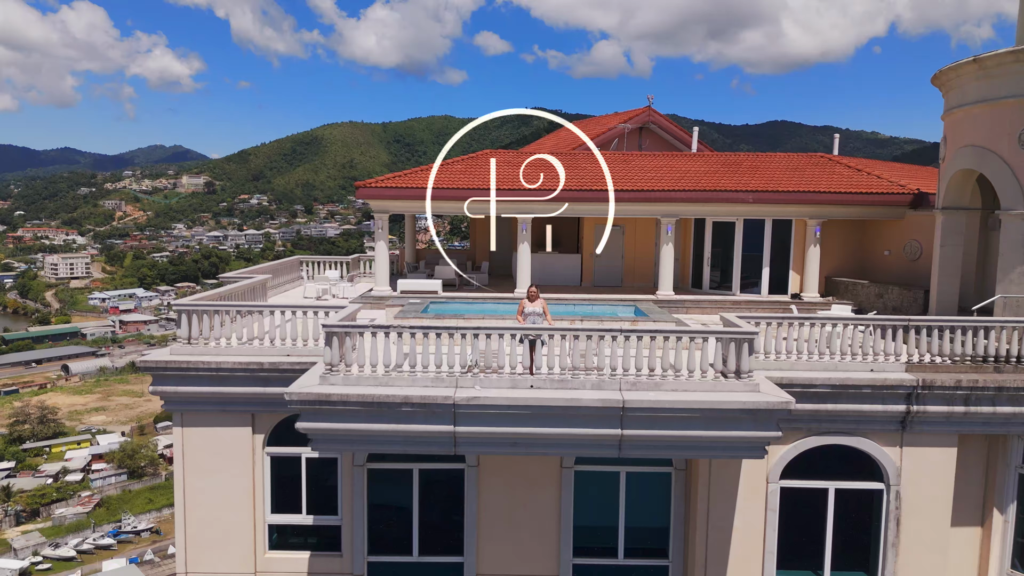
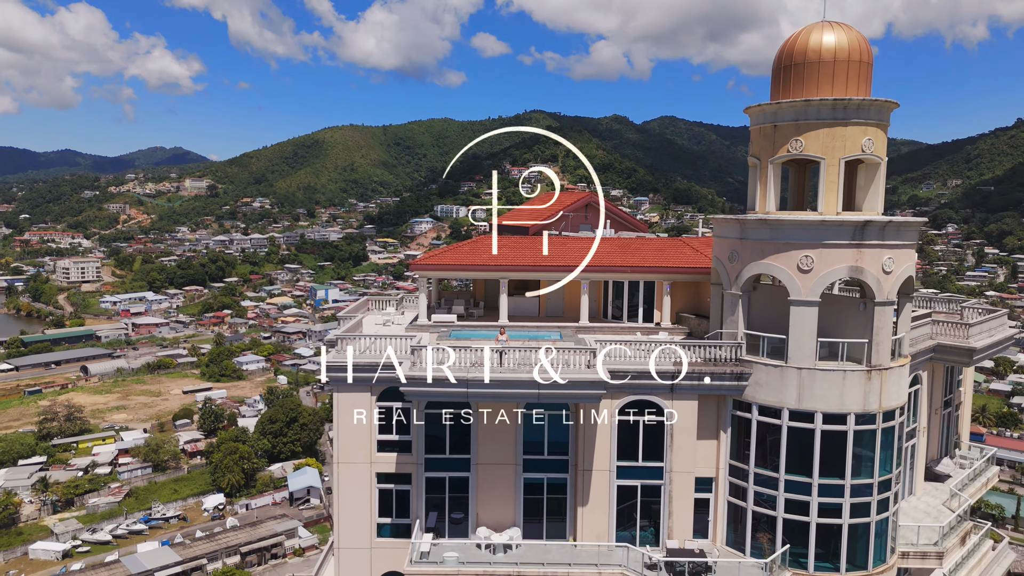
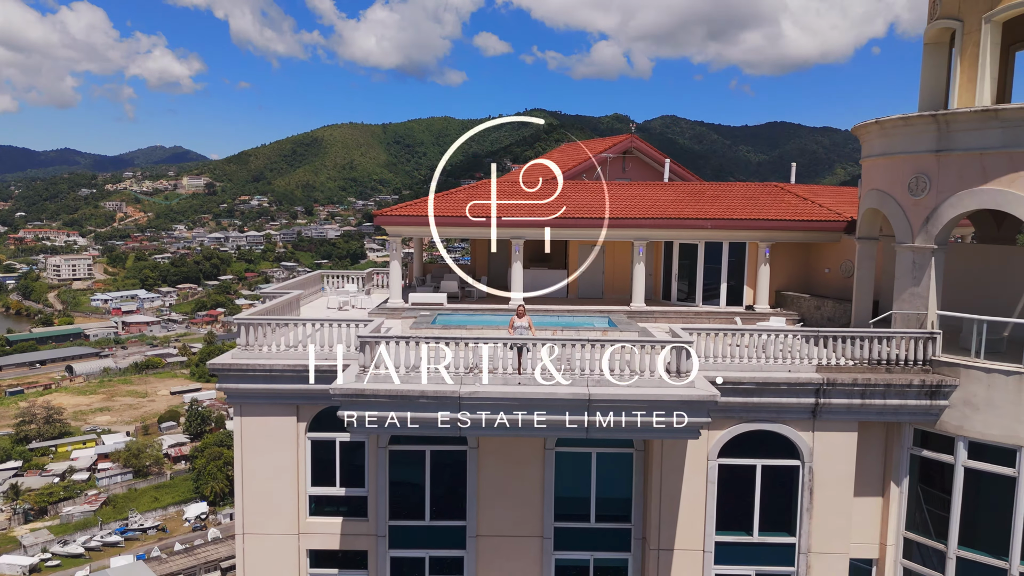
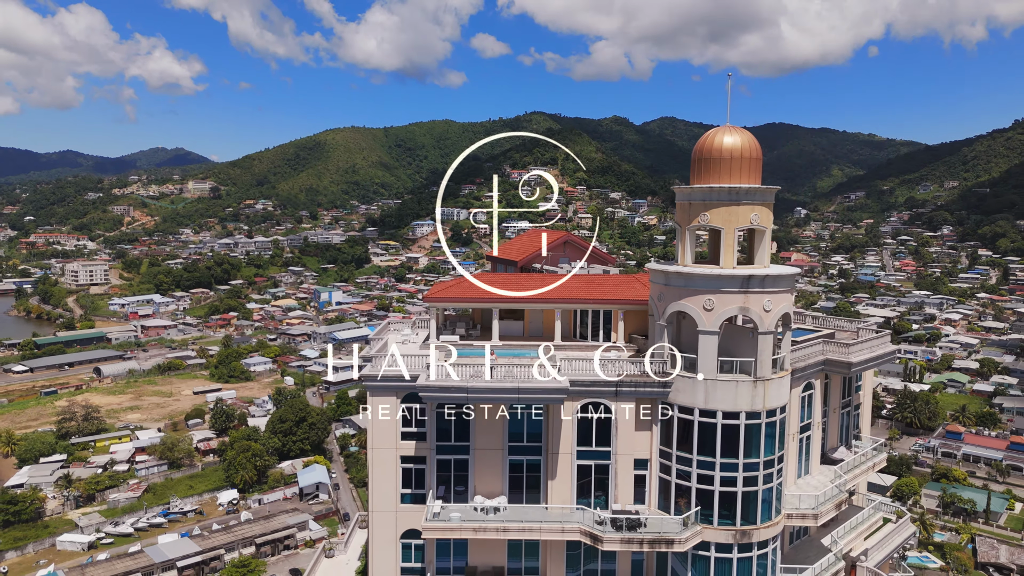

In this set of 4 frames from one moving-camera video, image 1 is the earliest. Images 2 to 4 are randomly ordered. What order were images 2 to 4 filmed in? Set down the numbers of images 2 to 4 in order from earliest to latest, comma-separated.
3, 2, 4
